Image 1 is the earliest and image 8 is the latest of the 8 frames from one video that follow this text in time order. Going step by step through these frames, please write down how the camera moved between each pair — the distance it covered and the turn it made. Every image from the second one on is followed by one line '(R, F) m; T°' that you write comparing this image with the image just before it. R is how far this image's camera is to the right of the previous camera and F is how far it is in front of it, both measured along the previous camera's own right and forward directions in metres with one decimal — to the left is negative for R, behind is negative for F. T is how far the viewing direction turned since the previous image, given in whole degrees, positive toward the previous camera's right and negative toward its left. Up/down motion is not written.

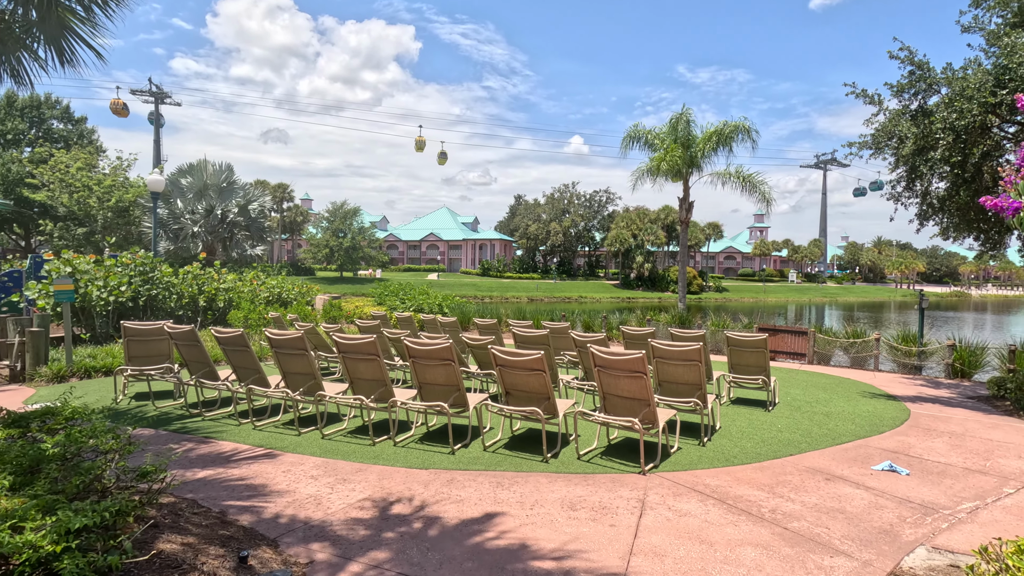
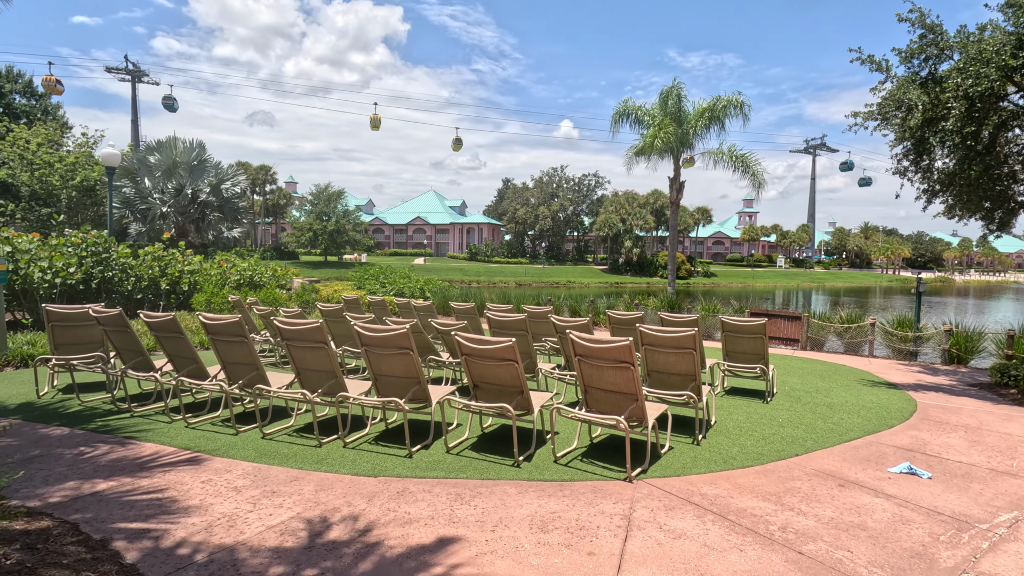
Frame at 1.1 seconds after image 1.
(+0.2, +0.7) m; +1°
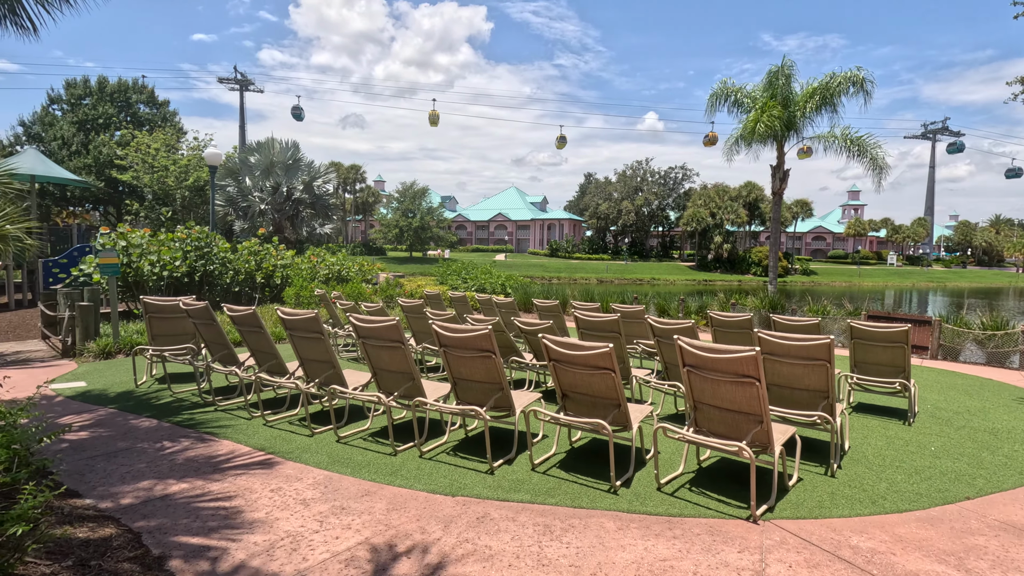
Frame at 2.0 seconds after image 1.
(-0.1, +0.5) m; -8°
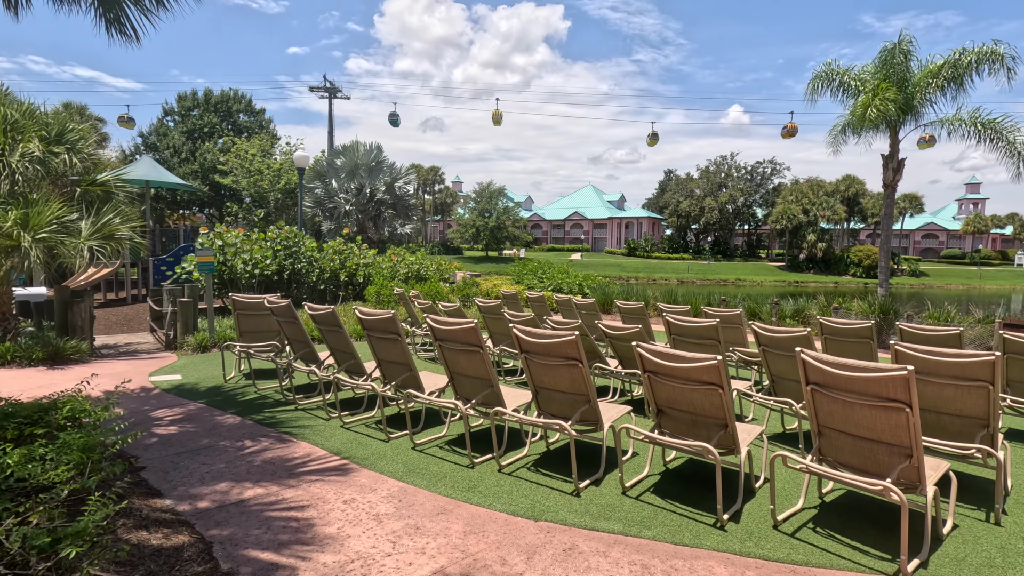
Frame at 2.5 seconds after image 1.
(-0.1, +0.3) m; -8°
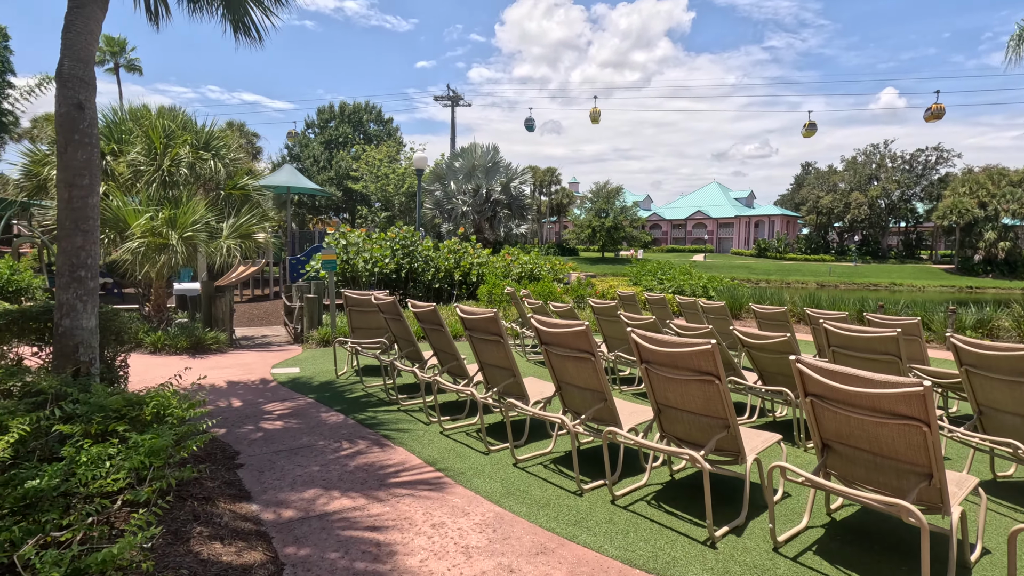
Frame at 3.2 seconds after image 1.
(0.0, +0.5) m; -12°
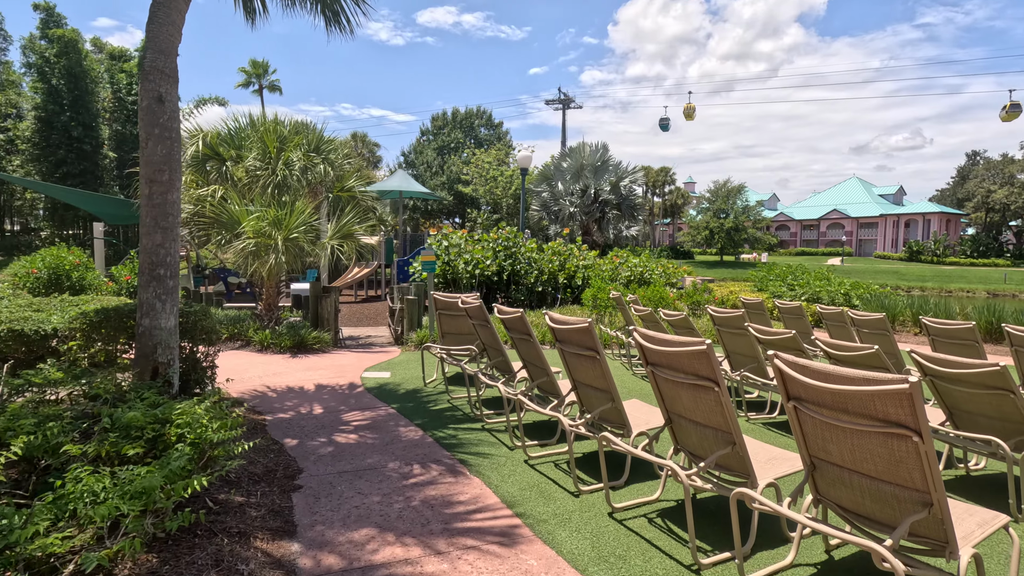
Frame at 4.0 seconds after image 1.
(+0.1, +0.7) m; -12°
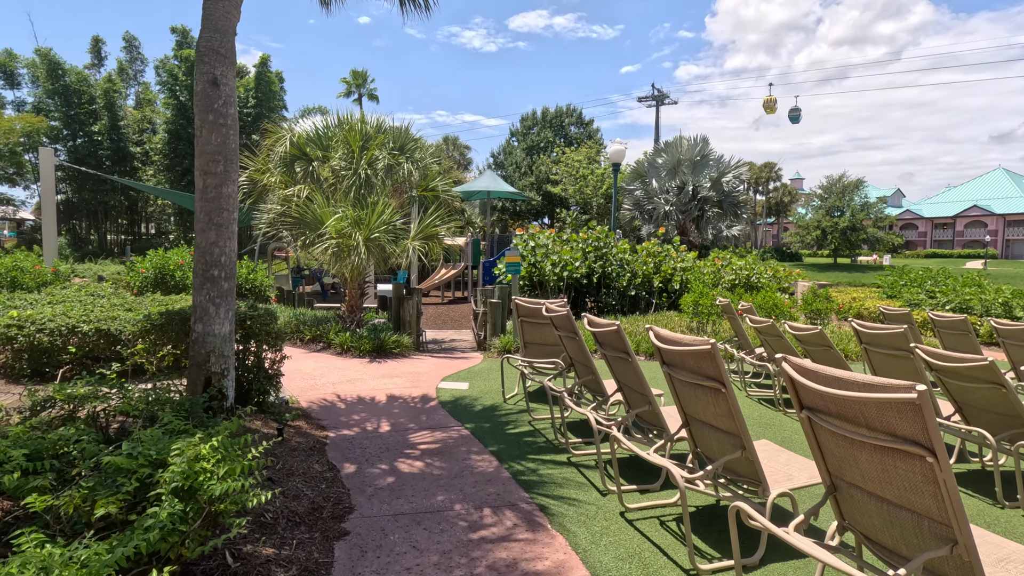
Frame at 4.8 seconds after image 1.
(0.0, +0.7) m; -9°
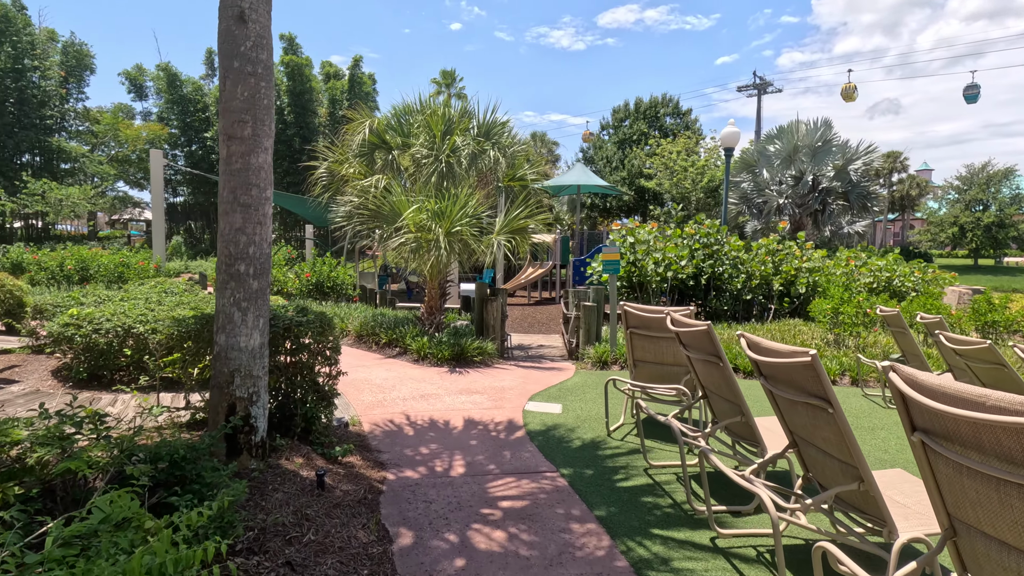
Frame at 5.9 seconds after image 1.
(-0.2, +1.0) m; -9°
